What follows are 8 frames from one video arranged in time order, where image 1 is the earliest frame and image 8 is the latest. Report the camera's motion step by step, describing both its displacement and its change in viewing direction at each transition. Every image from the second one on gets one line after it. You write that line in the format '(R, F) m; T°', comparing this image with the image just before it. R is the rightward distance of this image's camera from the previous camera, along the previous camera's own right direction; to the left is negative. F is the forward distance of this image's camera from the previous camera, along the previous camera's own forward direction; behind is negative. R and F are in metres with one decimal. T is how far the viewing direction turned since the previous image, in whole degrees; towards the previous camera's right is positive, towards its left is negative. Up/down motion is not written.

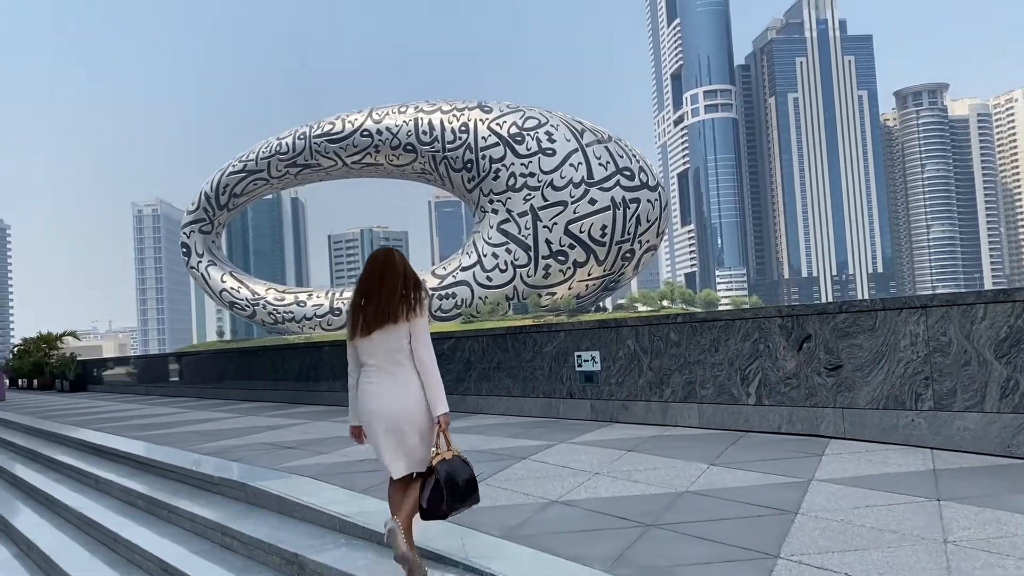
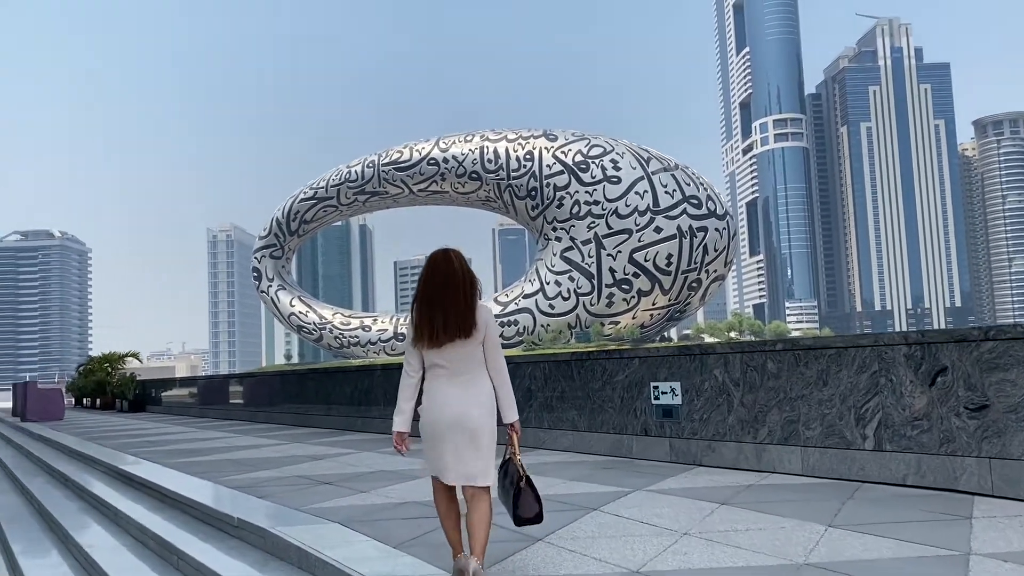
(0.0, +0.8) m; -4°
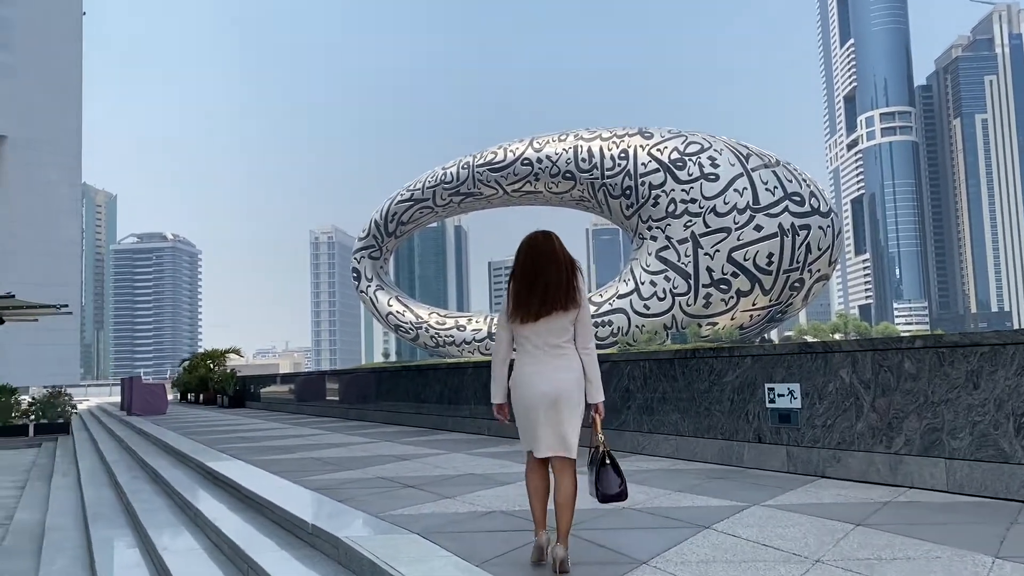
(0.0, +0.4) m; -6°
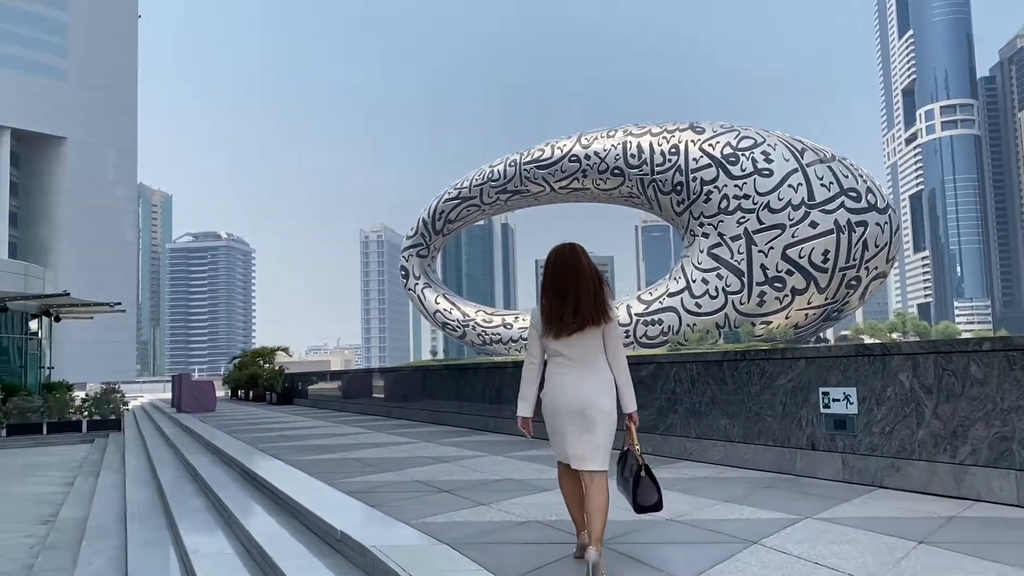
(+0.1, +0.2) m; -3°
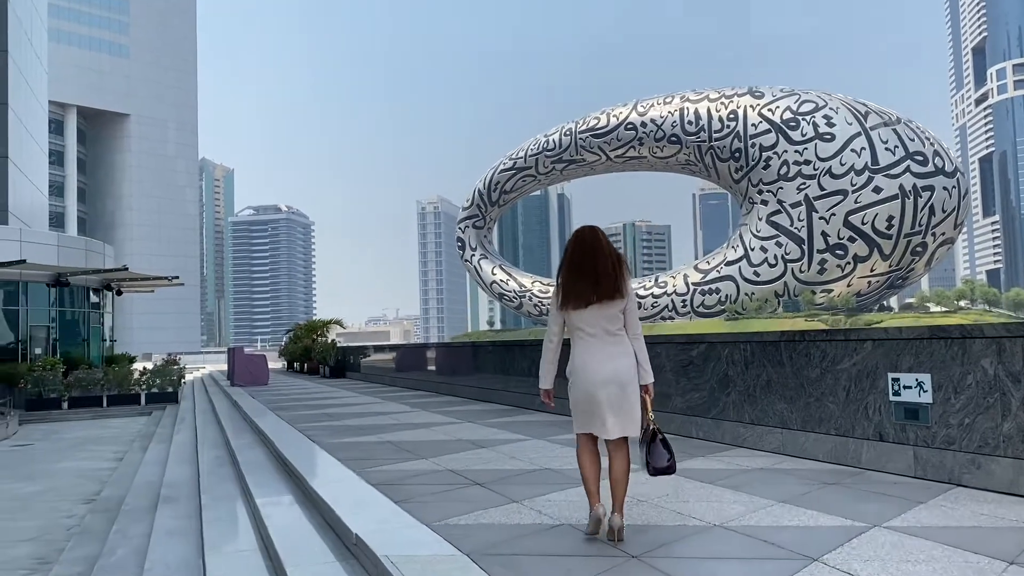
(+0.1, +0.4) m; -4°
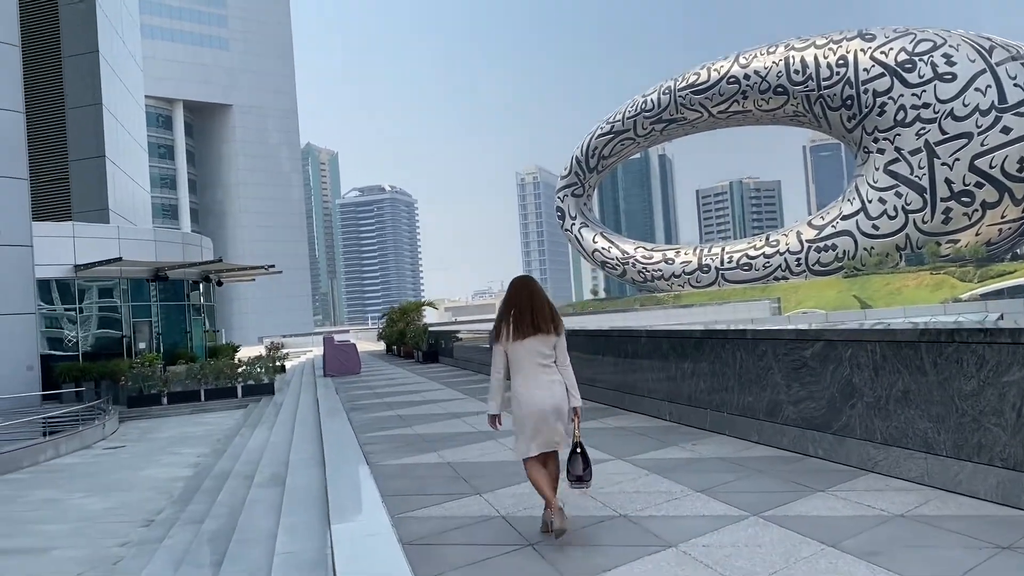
(+0.2, +1.0) m; -7°
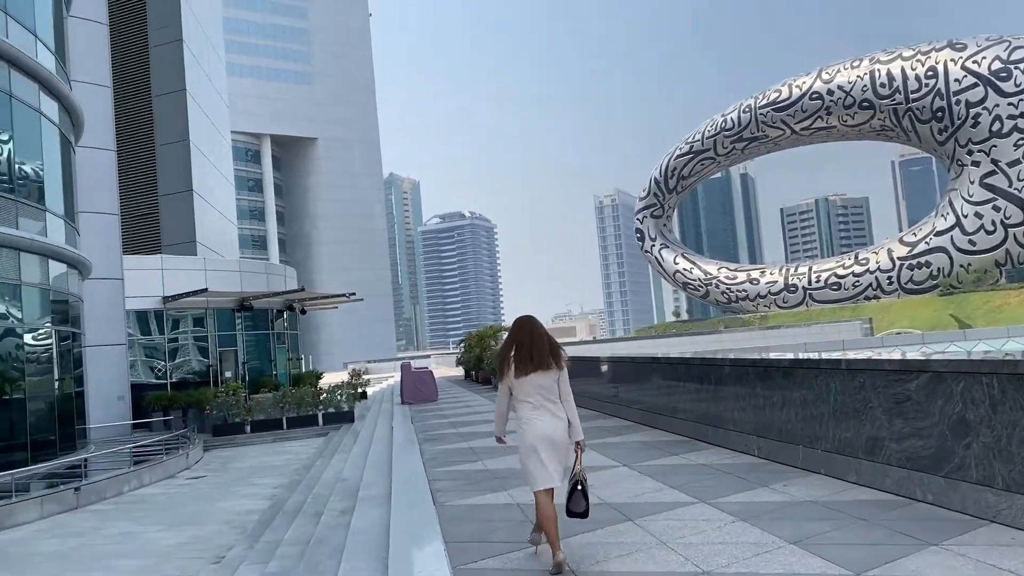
(+0.1, +0.3) m; -5°
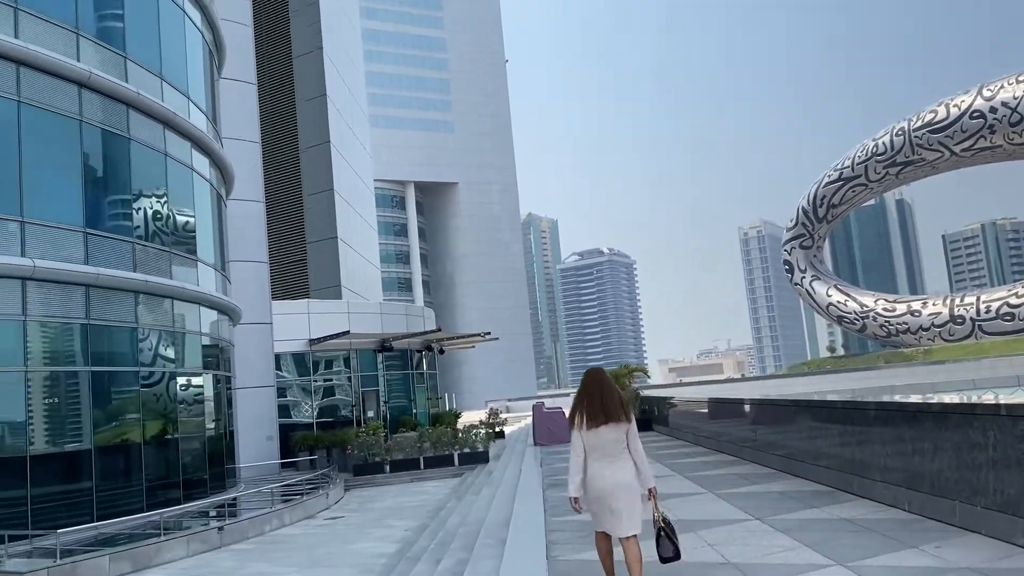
(+0.2, +0.2) m; -9°
